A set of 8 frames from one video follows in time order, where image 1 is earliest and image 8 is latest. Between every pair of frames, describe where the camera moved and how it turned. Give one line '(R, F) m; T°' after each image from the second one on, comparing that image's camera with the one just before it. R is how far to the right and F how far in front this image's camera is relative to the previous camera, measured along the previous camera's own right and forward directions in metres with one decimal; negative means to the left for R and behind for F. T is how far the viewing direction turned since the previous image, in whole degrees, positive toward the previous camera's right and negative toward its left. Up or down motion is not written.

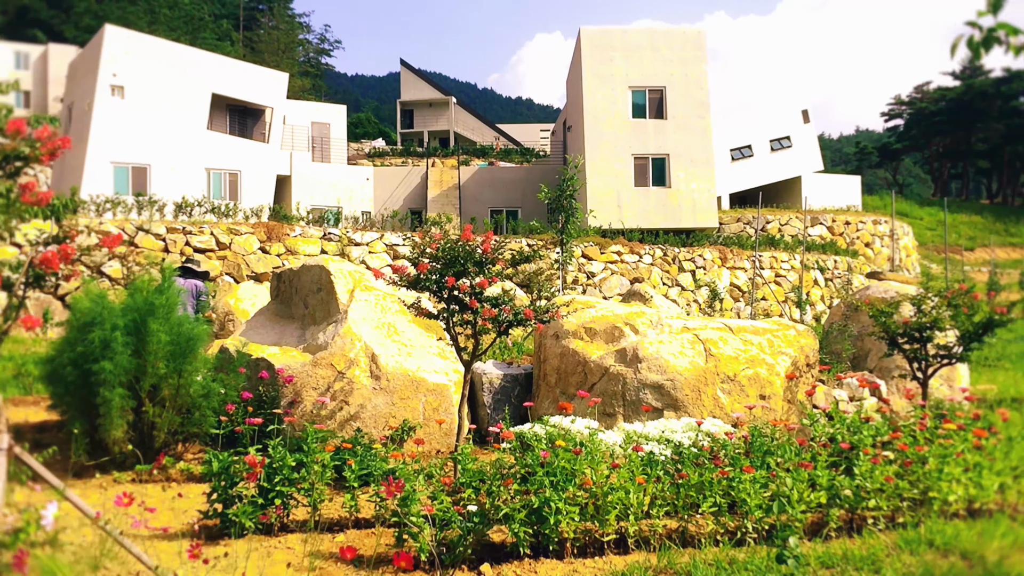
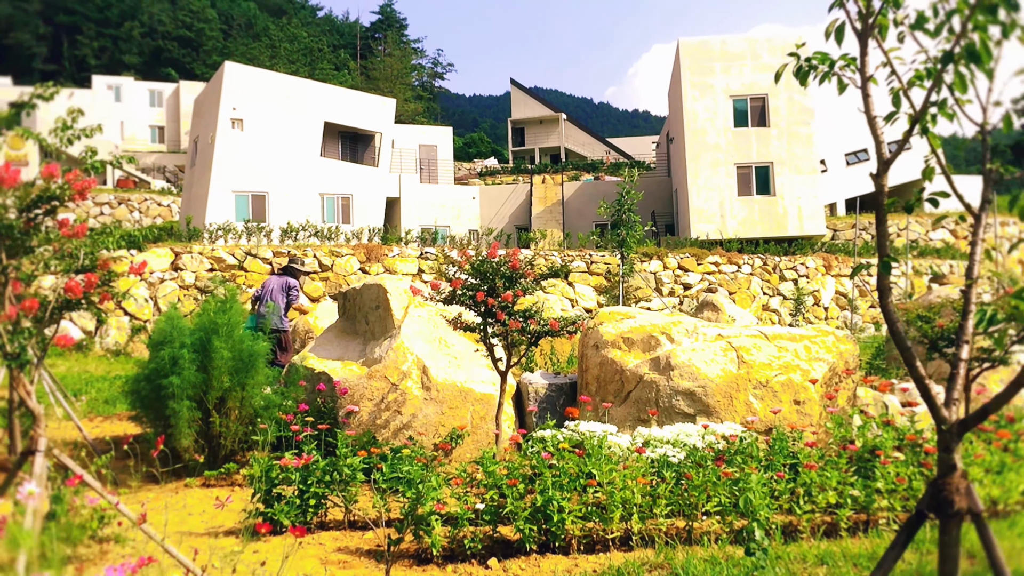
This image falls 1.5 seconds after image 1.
(+0.6, -0.3) m; -7°
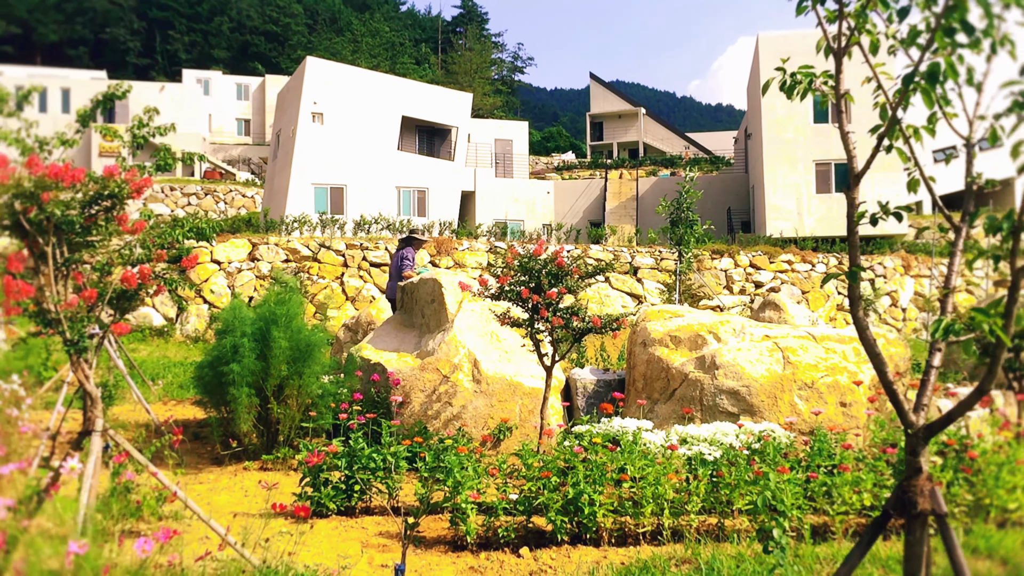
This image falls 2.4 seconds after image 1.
(+0.2, -0.1) m; -5°
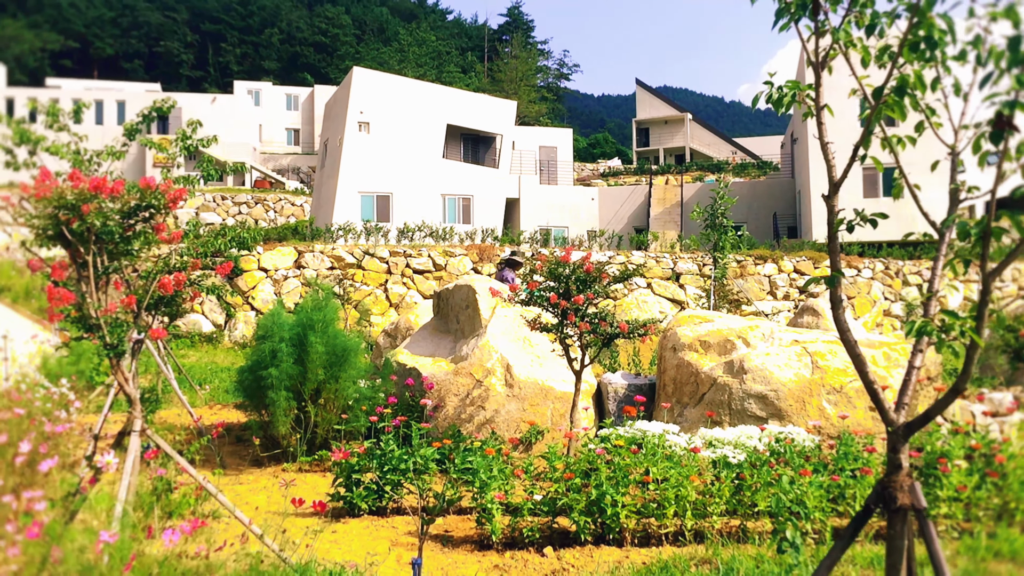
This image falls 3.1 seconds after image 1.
(+0.1, -0.1) m; -3°
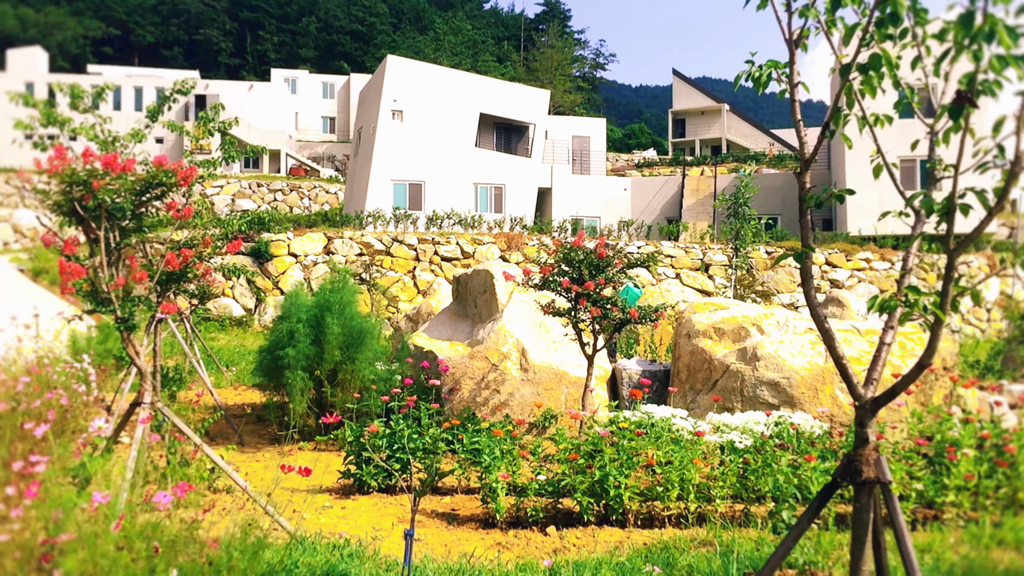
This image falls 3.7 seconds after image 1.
(+0.1, 0.0) m; -2°
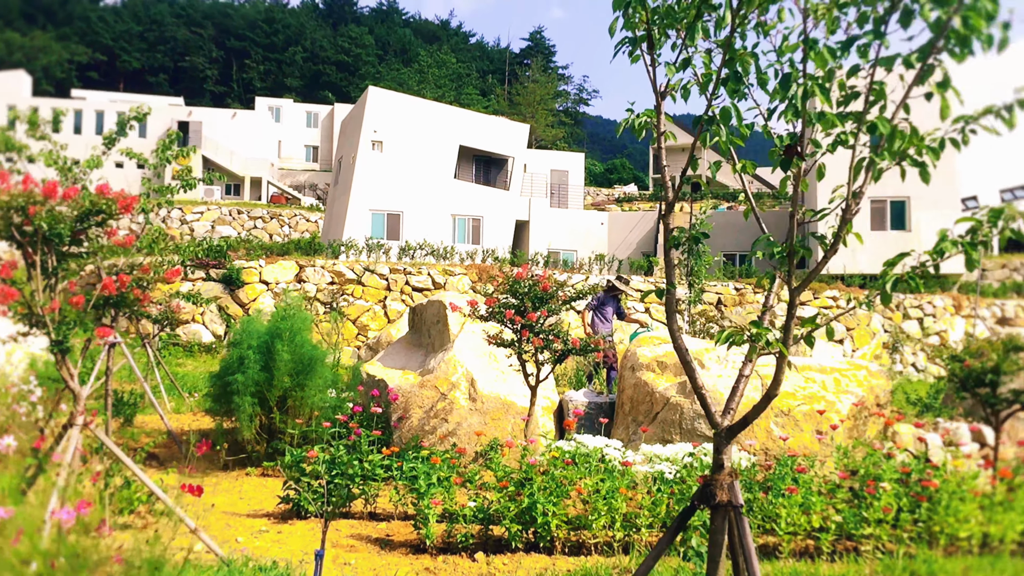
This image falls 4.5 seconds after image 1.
(+0.2, -0.1) m; +1°
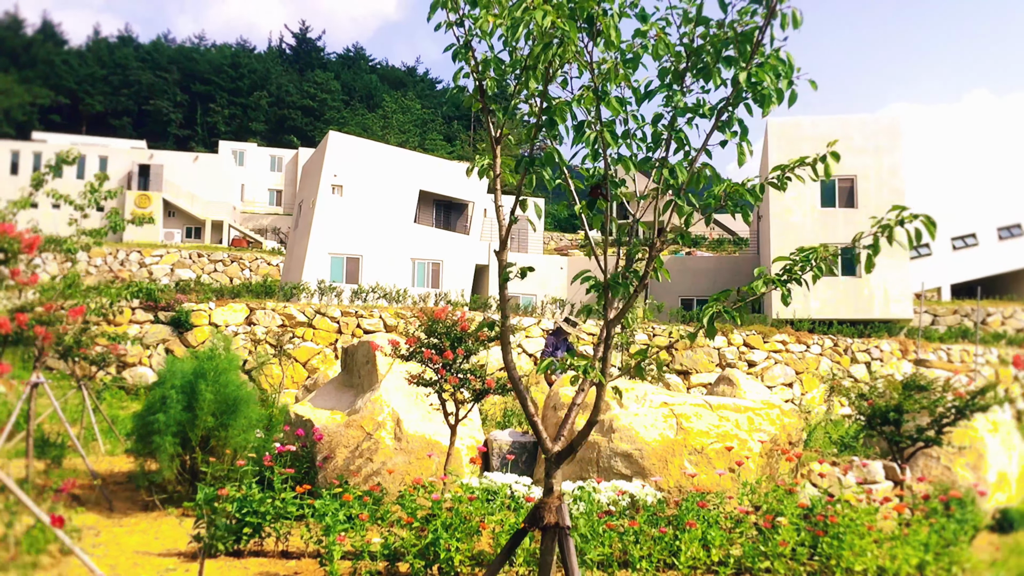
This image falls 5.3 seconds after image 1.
(+0.3, -0.1) m; +2°
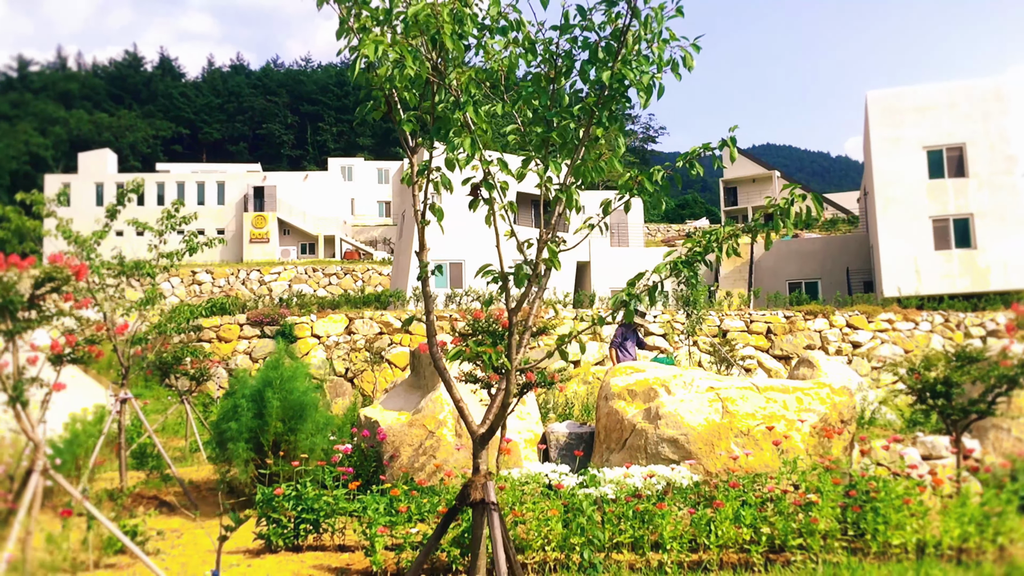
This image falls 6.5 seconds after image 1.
(+0.5, -0.2) m; -7°
